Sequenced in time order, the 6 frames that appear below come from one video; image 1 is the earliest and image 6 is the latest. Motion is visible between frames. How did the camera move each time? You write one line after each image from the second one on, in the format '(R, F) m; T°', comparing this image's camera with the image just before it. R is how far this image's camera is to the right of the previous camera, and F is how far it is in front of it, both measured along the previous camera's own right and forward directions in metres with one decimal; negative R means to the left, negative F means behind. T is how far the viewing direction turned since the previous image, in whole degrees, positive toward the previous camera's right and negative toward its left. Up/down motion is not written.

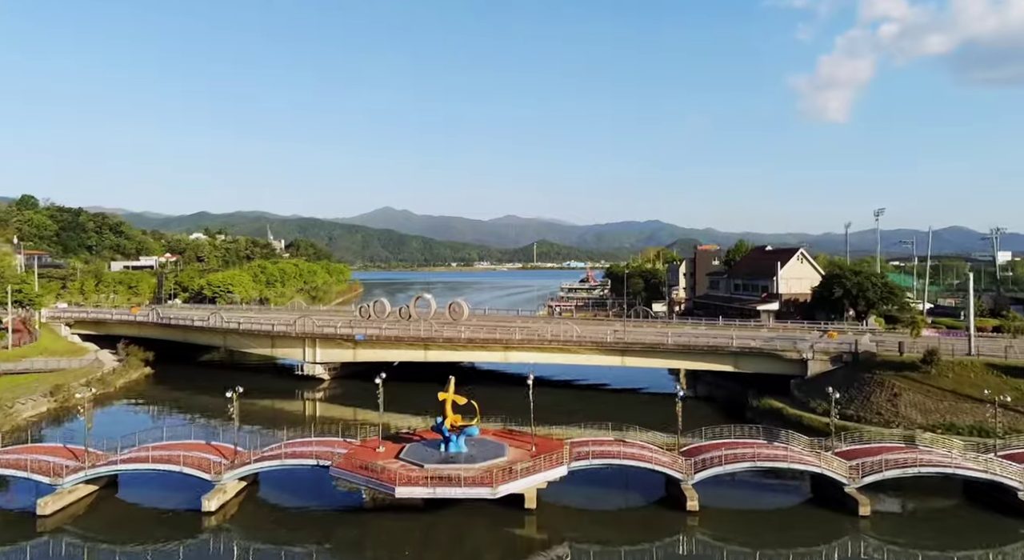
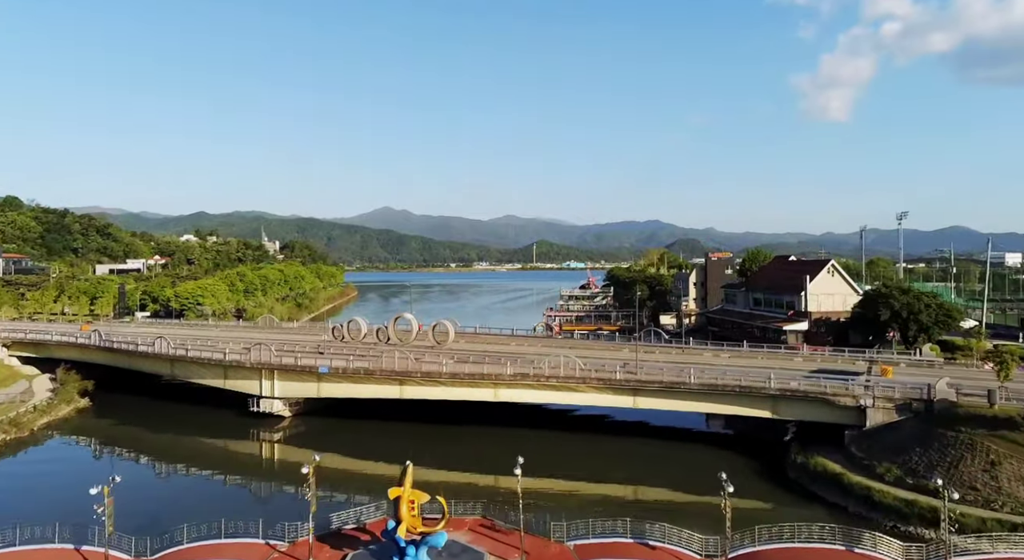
(+0.4, +6.1) m; 0°
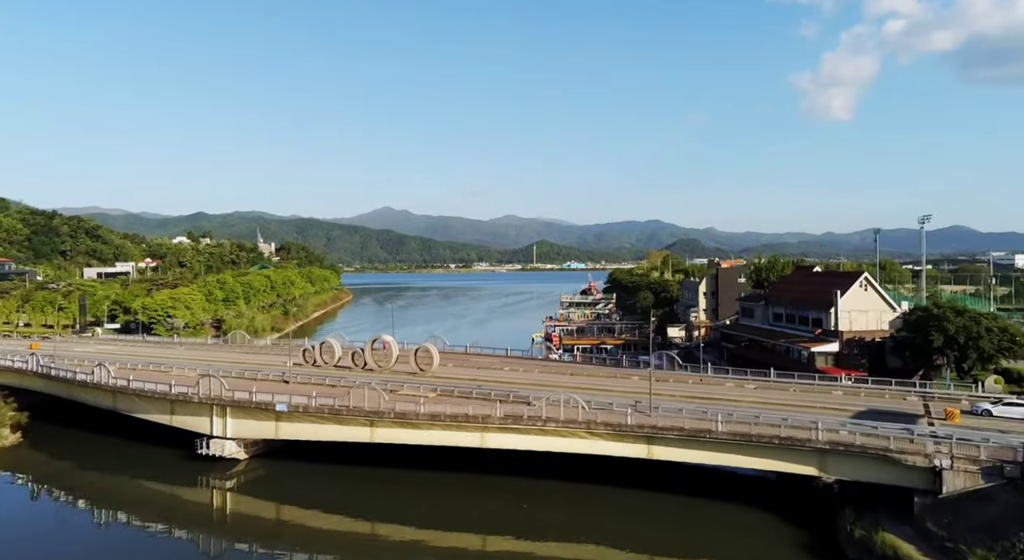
(+0.4, +5.1) m; 0°
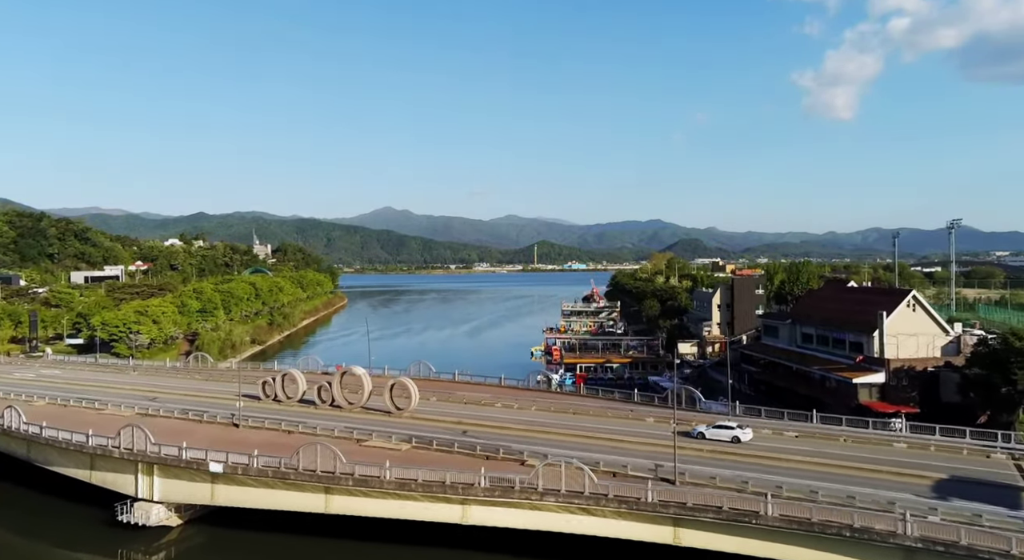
(+0.4, +5.5) m; 0°
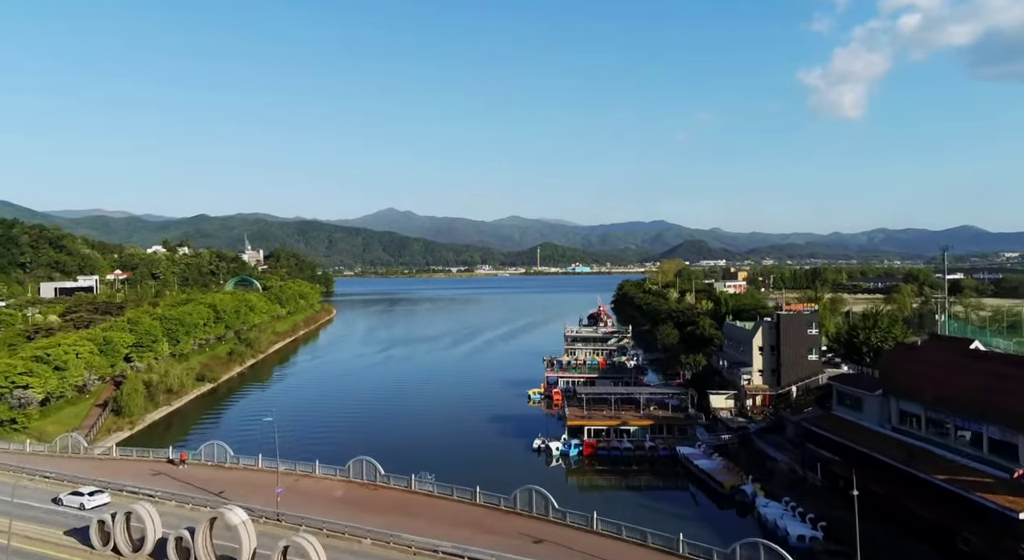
(+0.8, +12.2) m; 0°
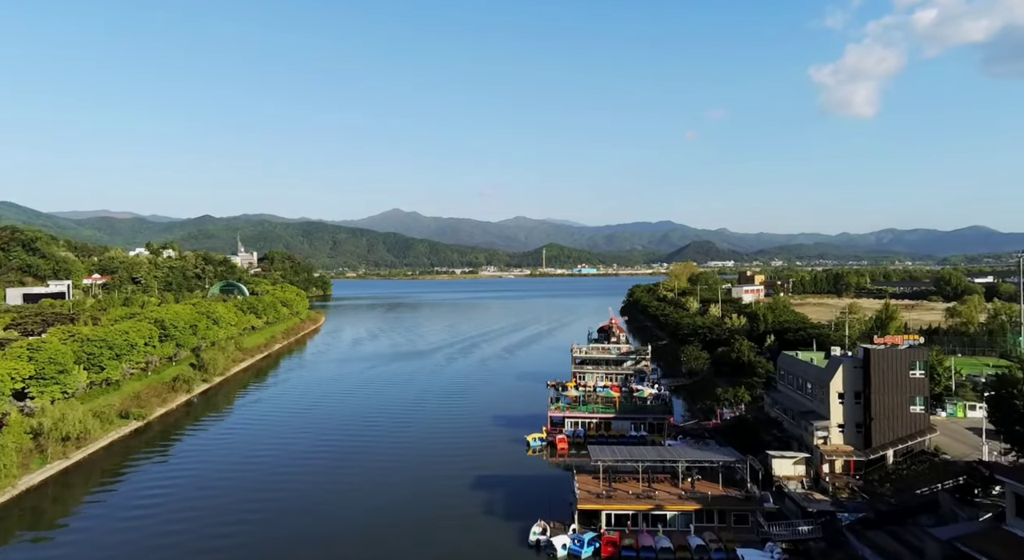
(+0.8, +13.1) m; 0°
